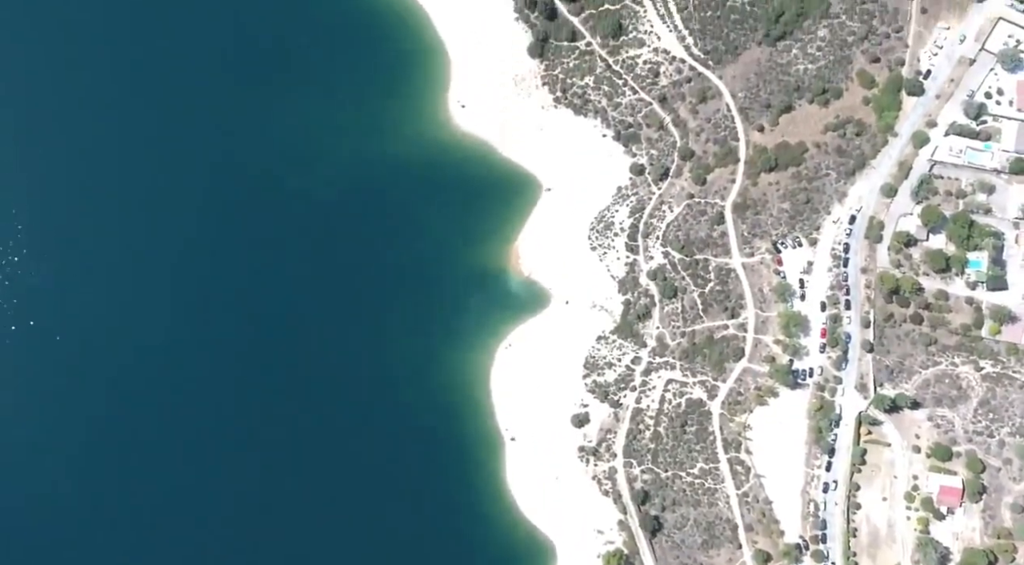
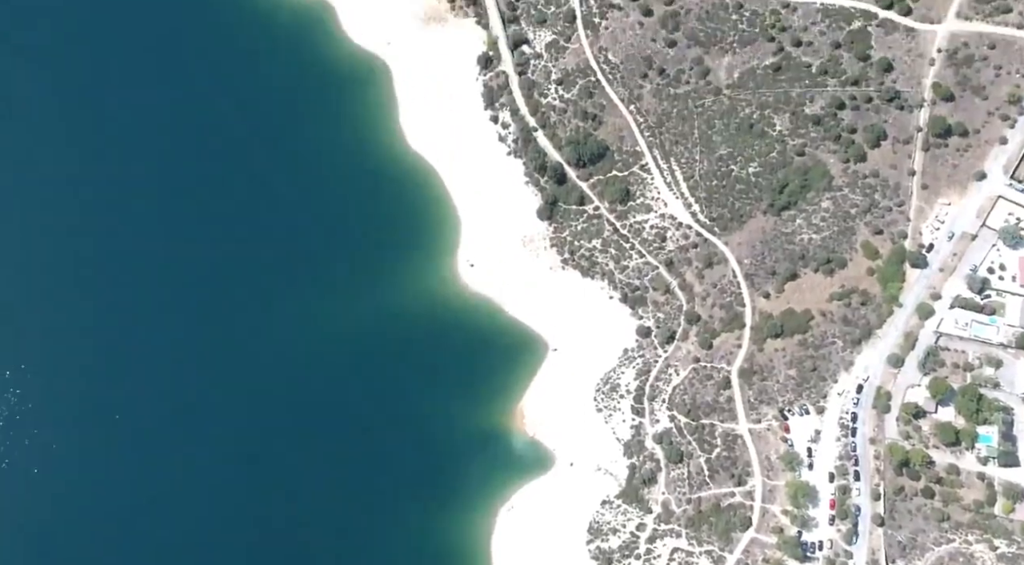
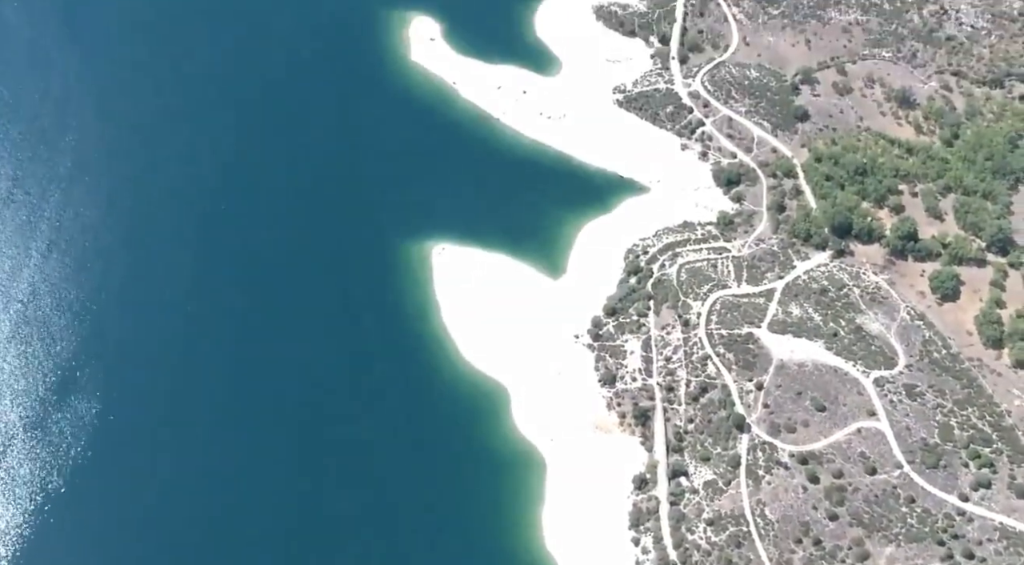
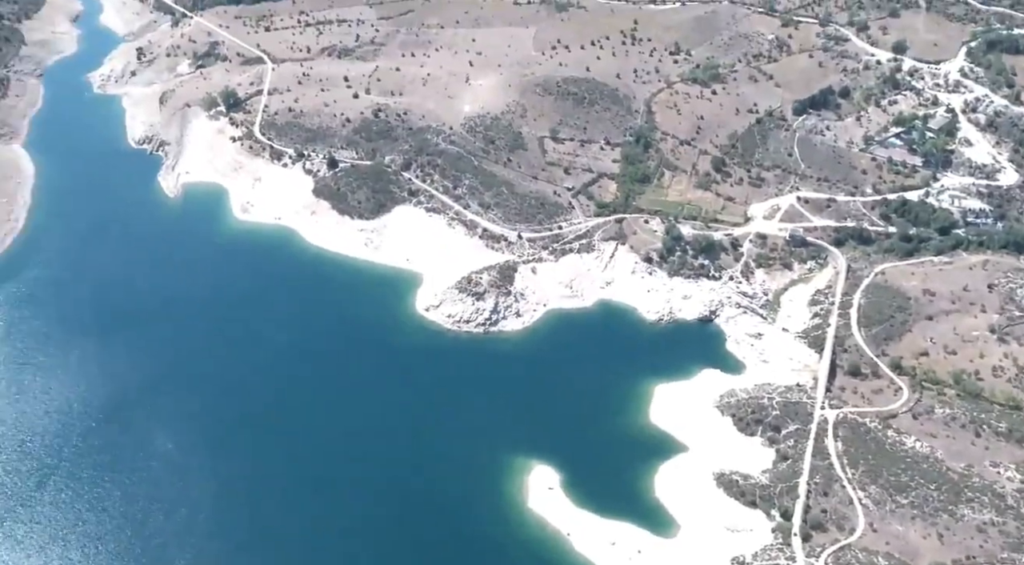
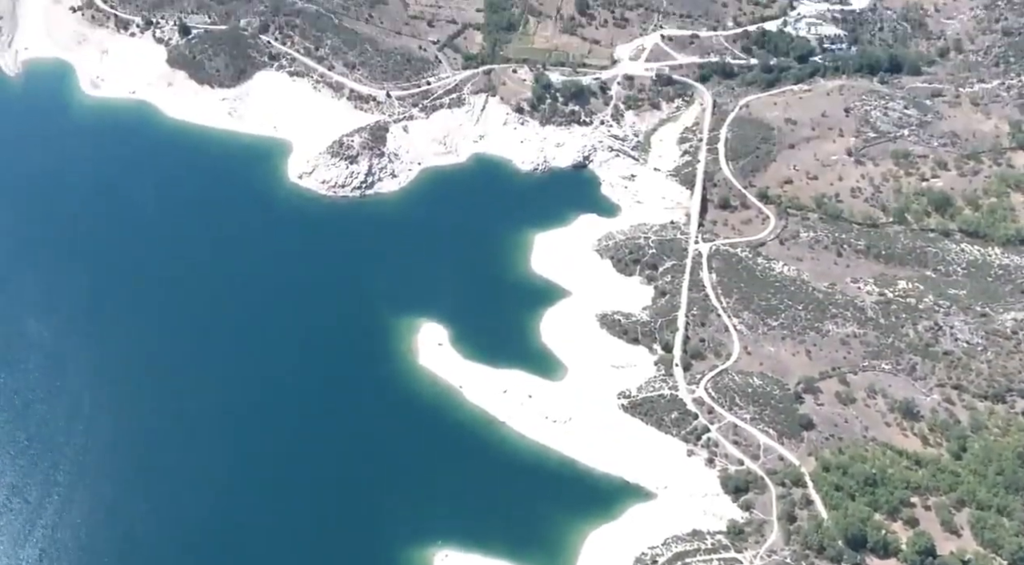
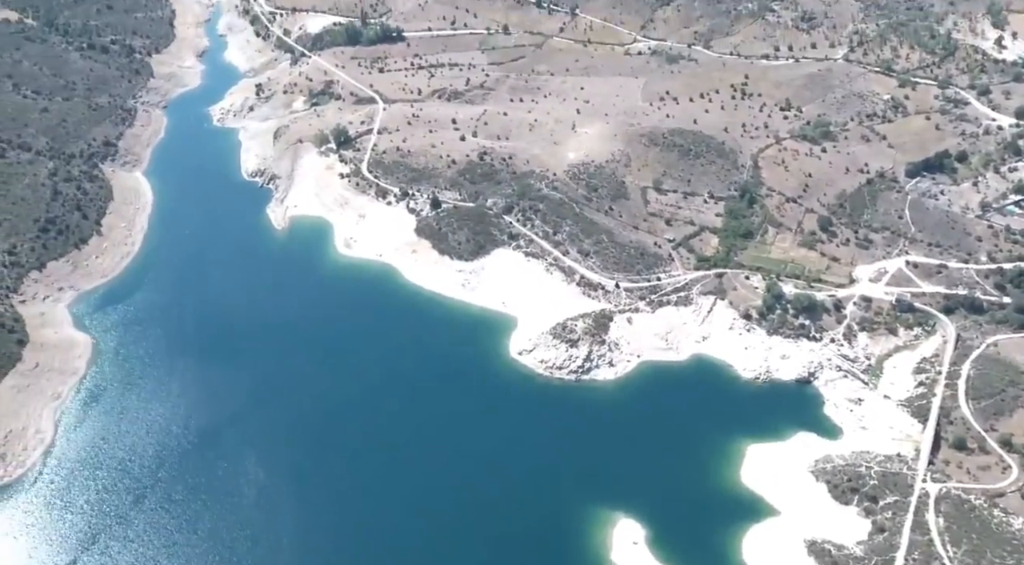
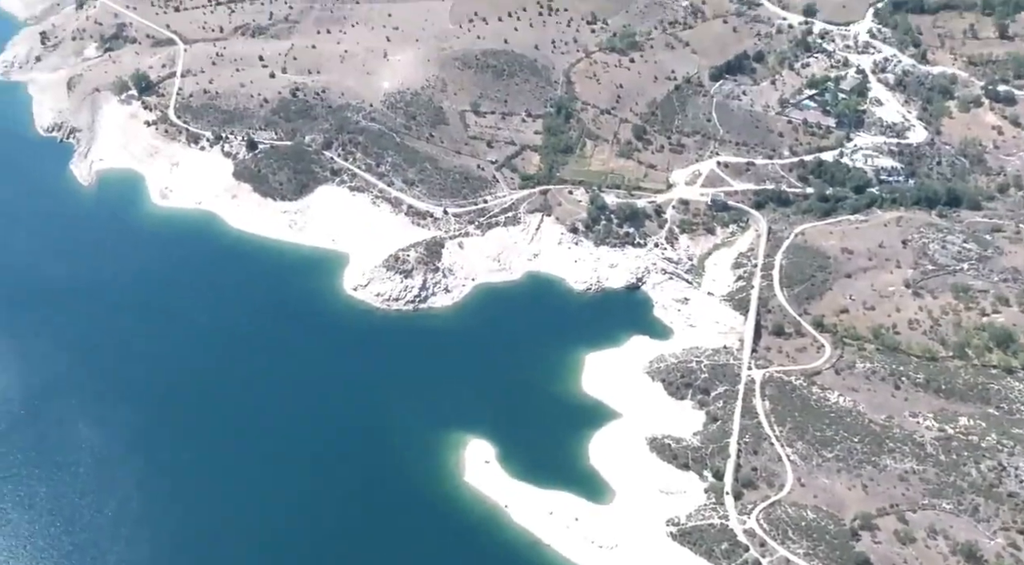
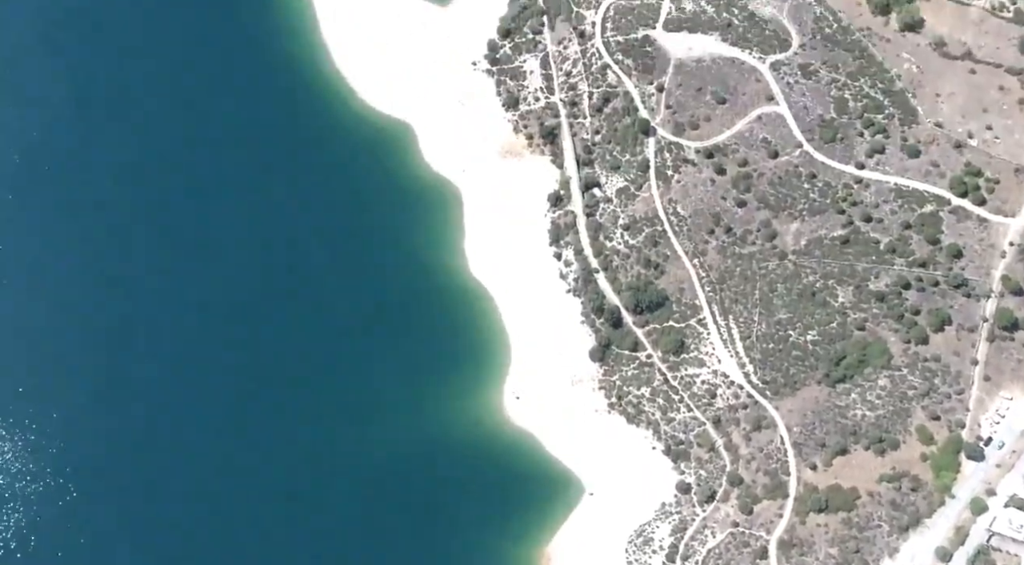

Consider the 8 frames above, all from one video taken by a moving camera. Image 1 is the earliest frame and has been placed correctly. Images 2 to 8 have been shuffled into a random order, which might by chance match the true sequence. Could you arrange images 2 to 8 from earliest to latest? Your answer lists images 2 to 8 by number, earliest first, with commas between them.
2, 8, 3, 5, 7, 4, 6
